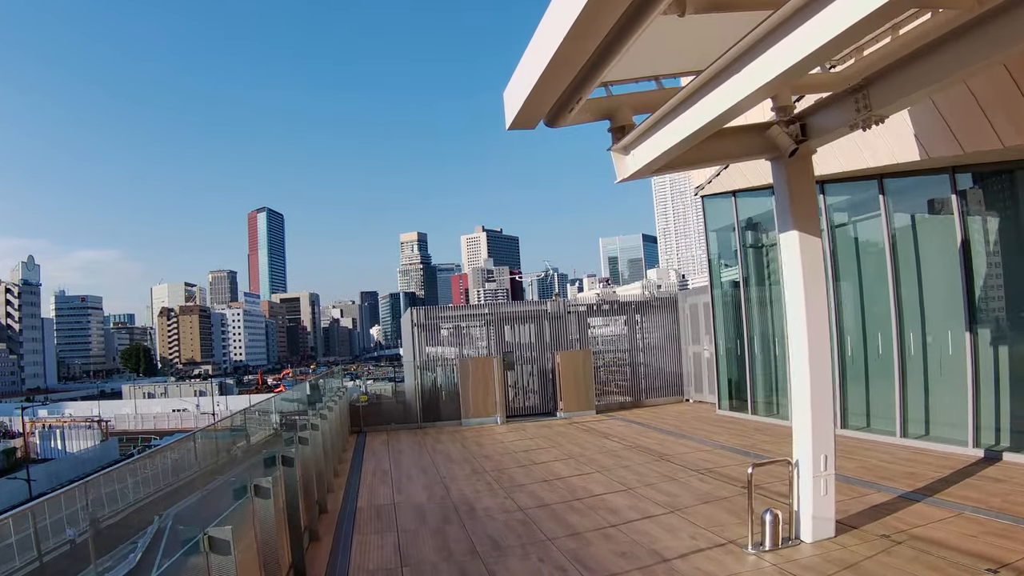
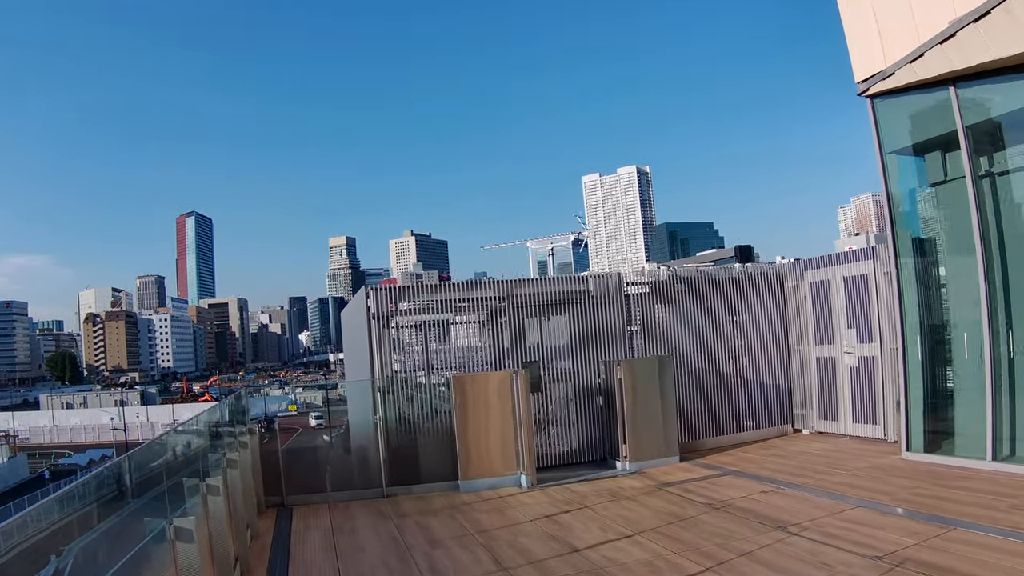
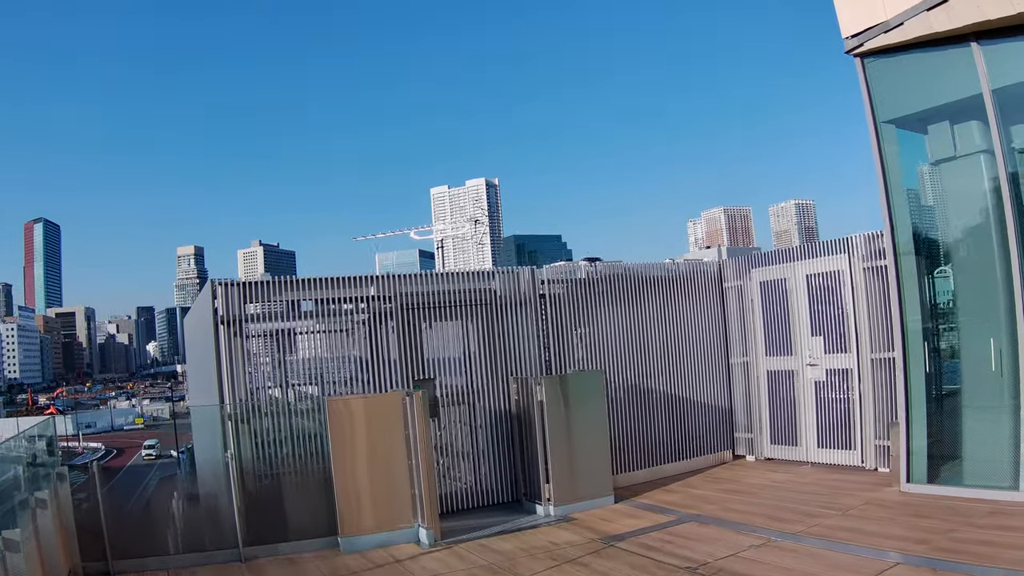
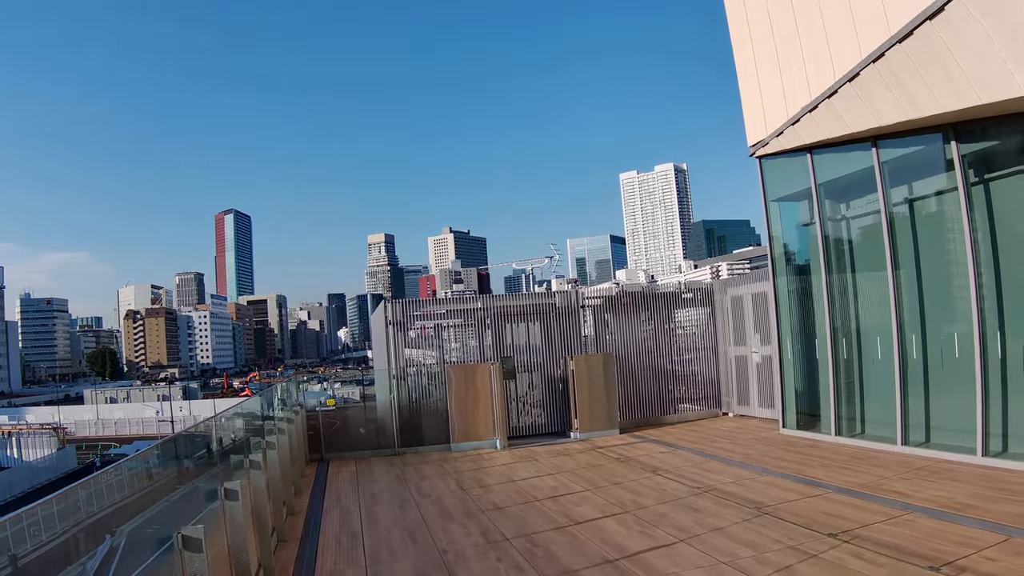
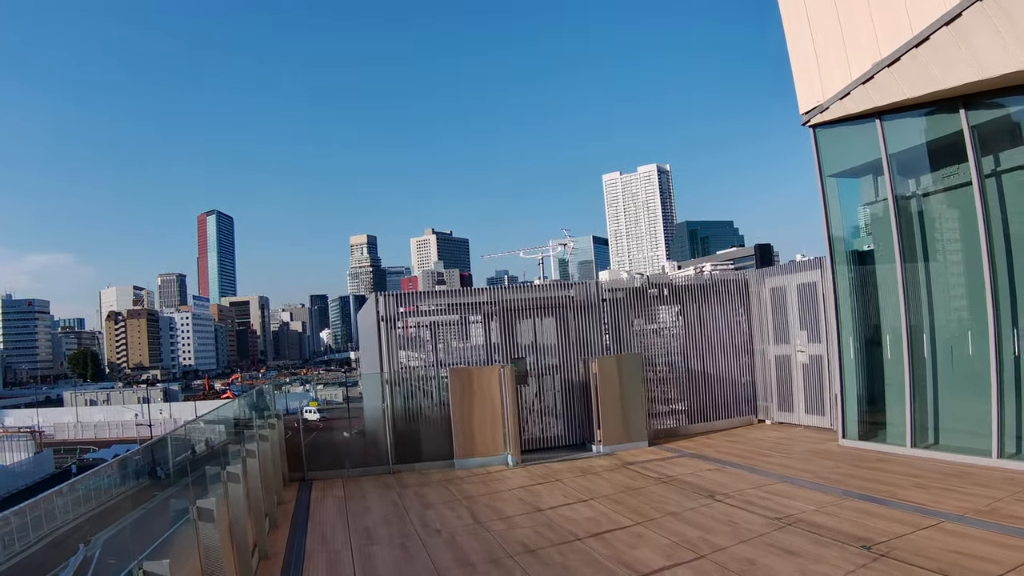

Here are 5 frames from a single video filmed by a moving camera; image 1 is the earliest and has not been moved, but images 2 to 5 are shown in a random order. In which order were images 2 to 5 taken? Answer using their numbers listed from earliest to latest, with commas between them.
4, 5, 2, 3
